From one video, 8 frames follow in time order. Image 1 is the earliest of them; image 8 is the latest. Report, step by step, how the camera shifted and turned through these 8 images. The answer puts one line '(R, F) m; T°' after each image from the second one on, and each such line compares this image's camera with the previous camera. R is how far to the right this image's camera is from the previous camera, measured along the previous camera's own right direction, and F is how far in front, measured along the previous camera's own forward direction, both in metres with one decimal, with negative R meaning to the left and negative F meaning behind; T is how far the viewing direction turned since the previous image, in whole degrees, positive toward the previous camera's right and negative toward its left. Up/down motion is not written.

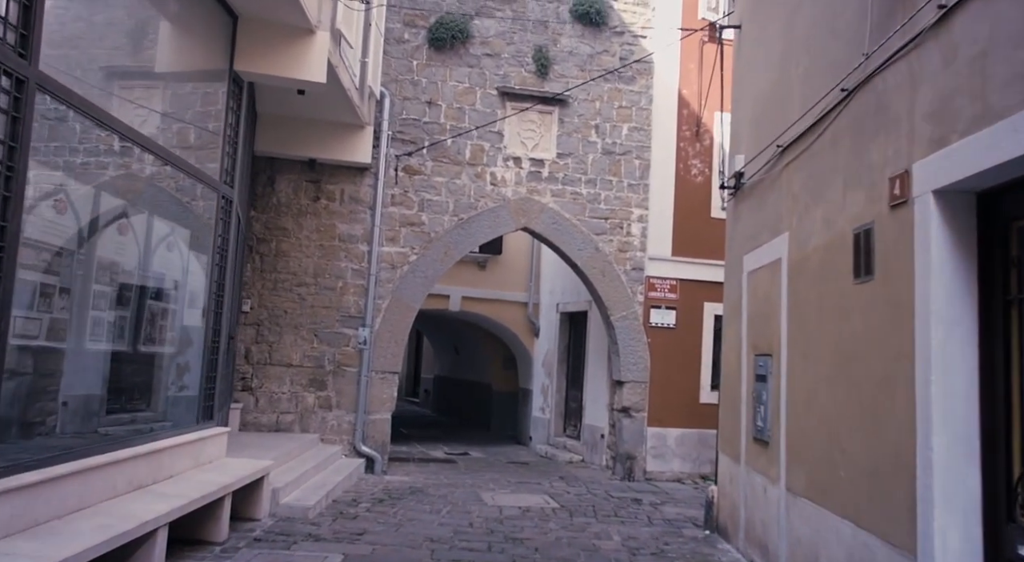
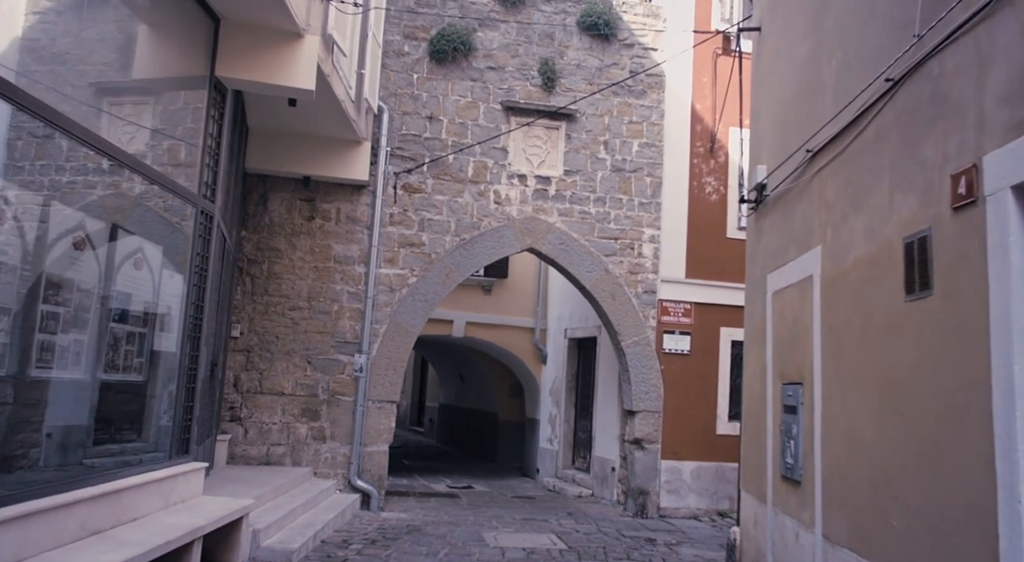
(0.0, +0.4) m; -1°
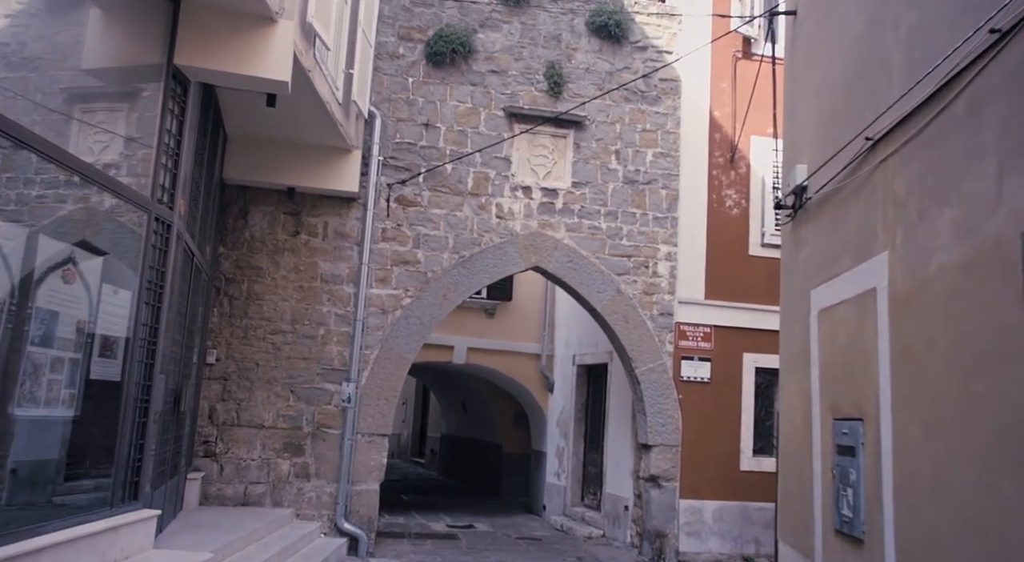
(0.0, +0.6) m; 0°
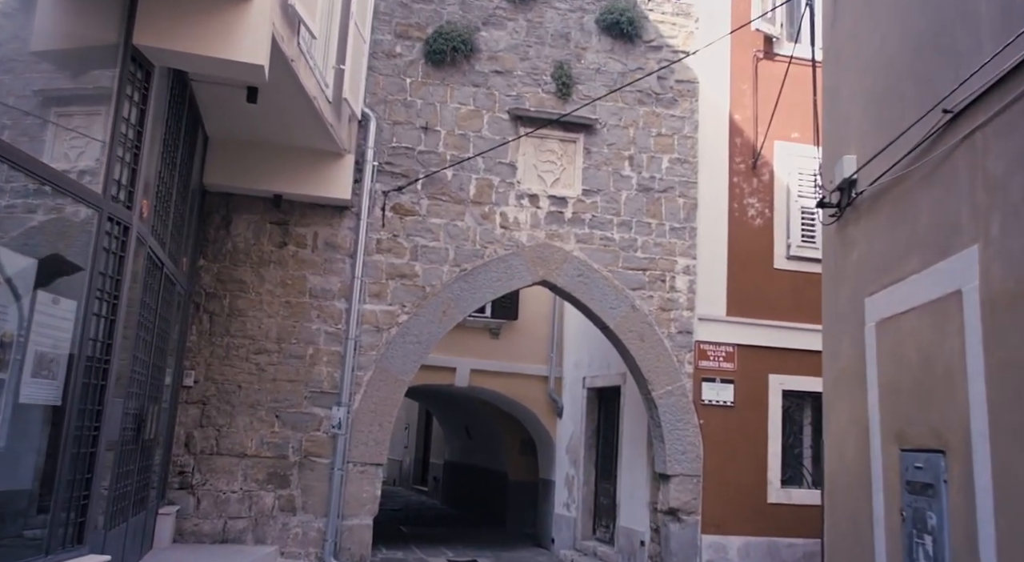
(0.0, +0.5) m; 0°
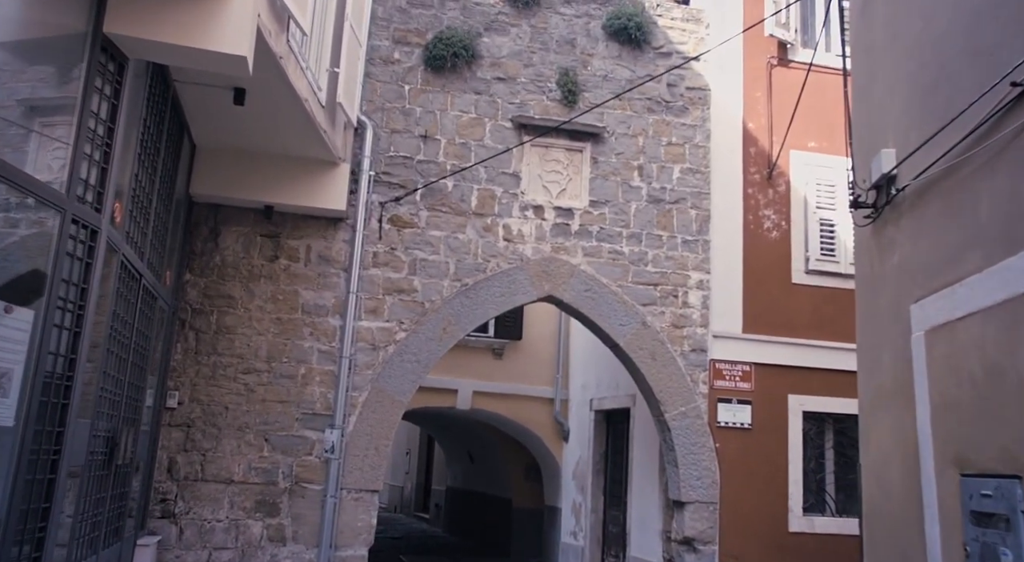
(0.0, +0.3) m; 0°
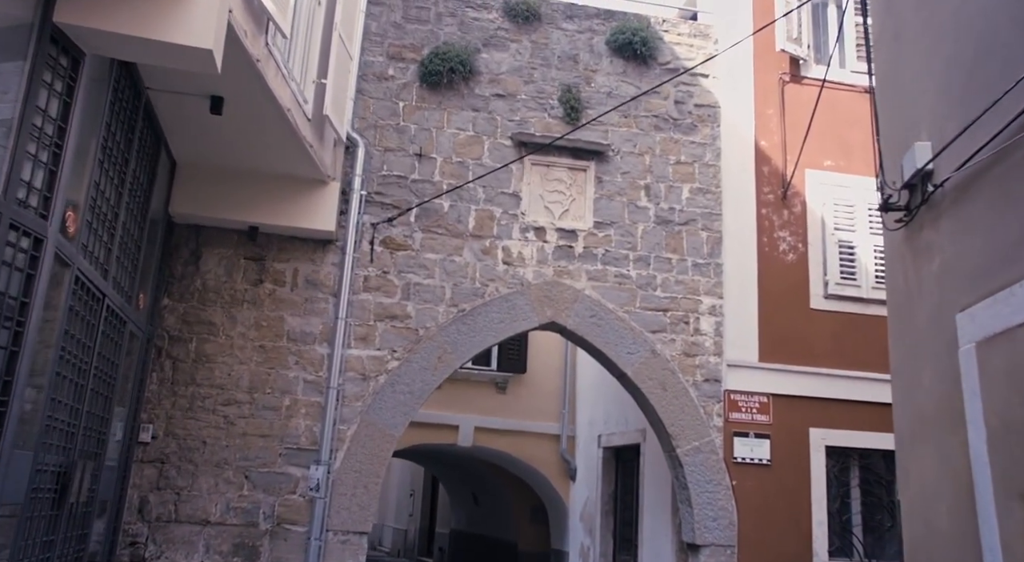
(+0.1, +0.3) m; -1°
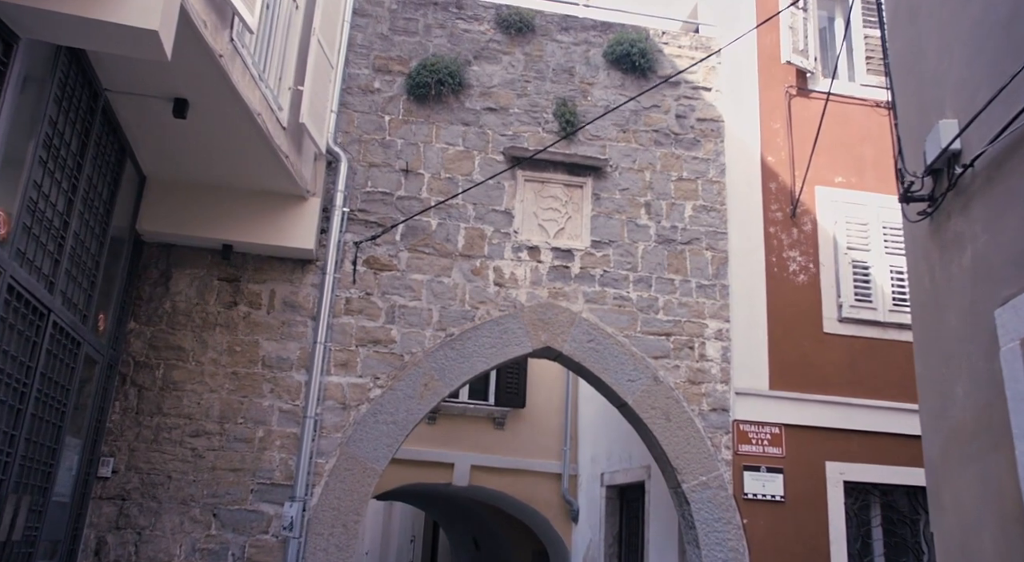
(+0.1, +0.3) m; 0°
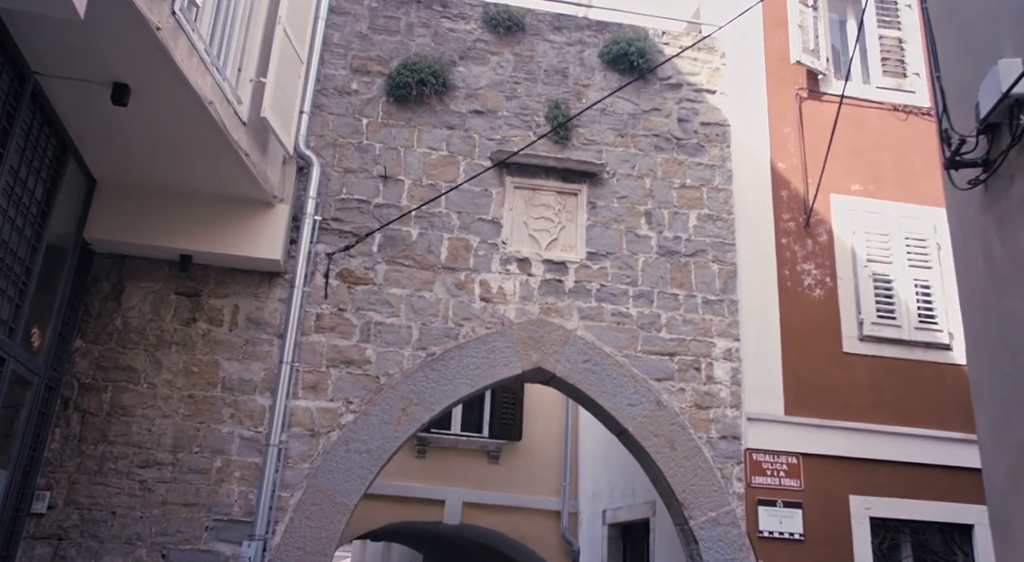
(+0.1, +0.4) m; 0°
